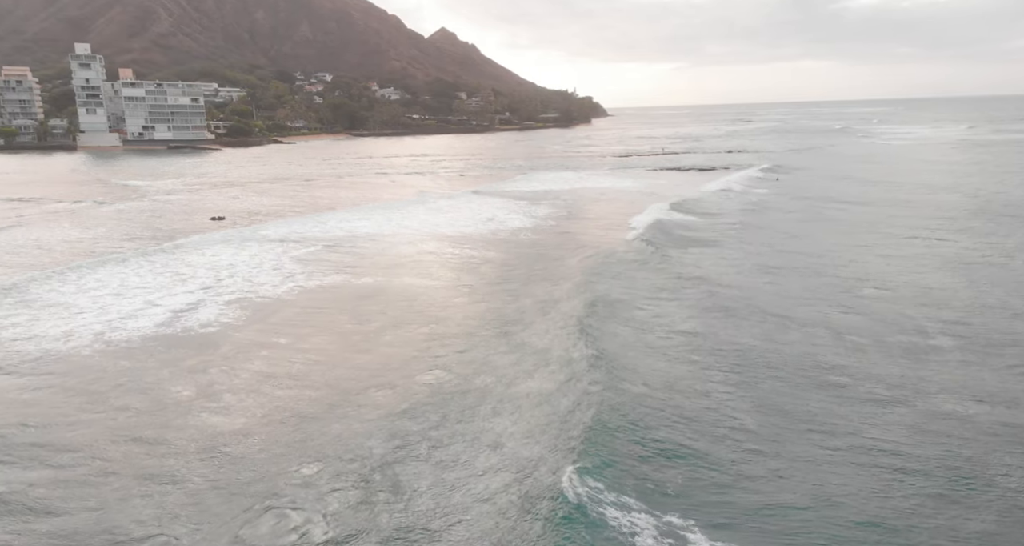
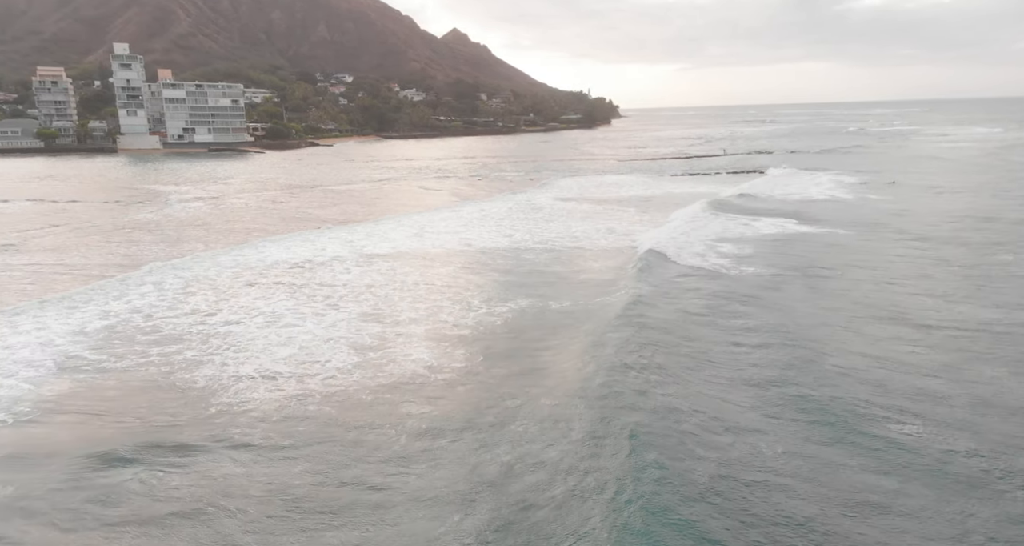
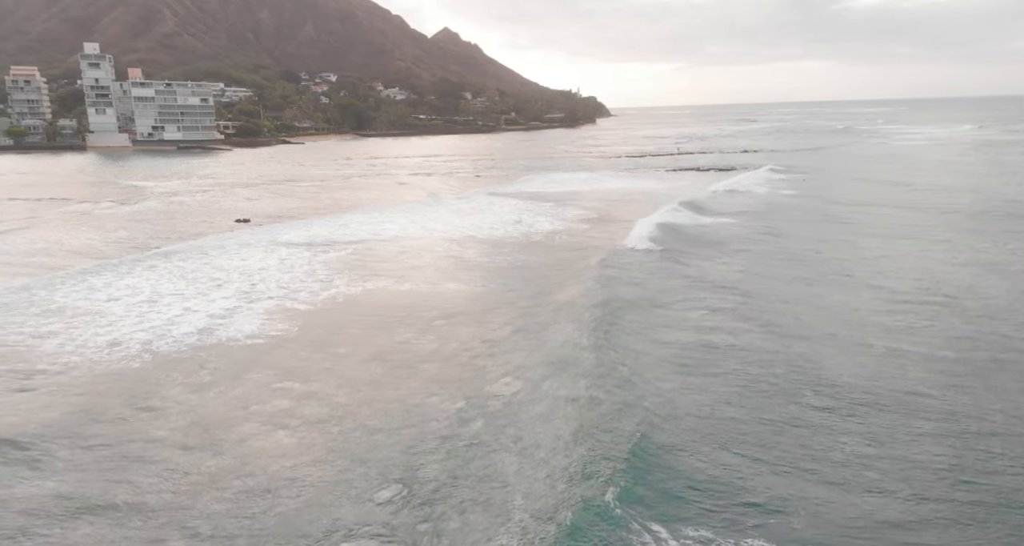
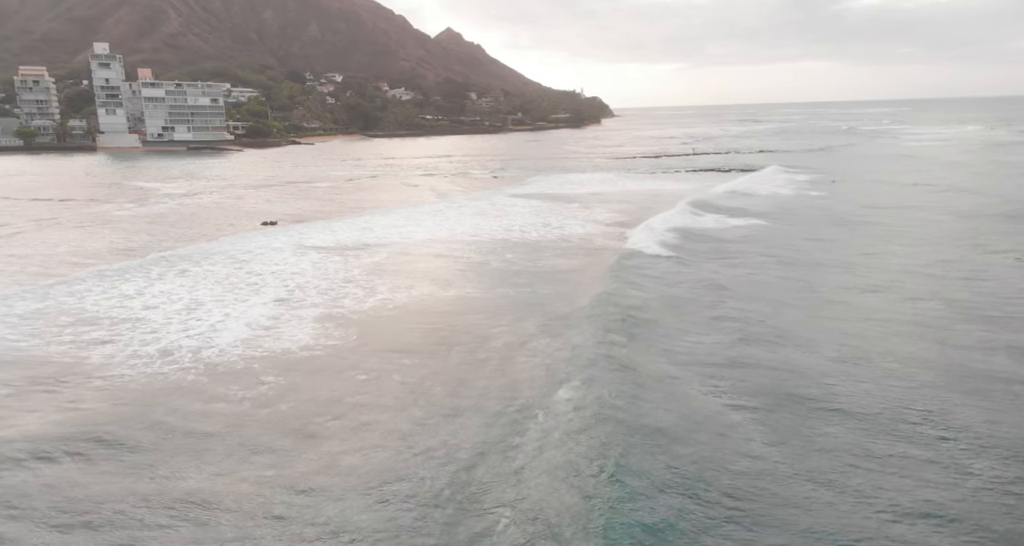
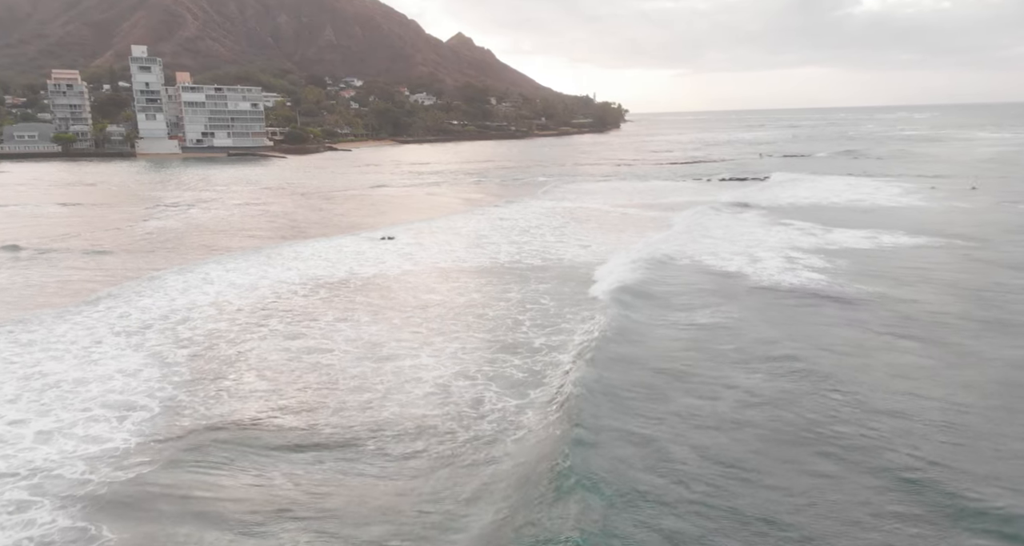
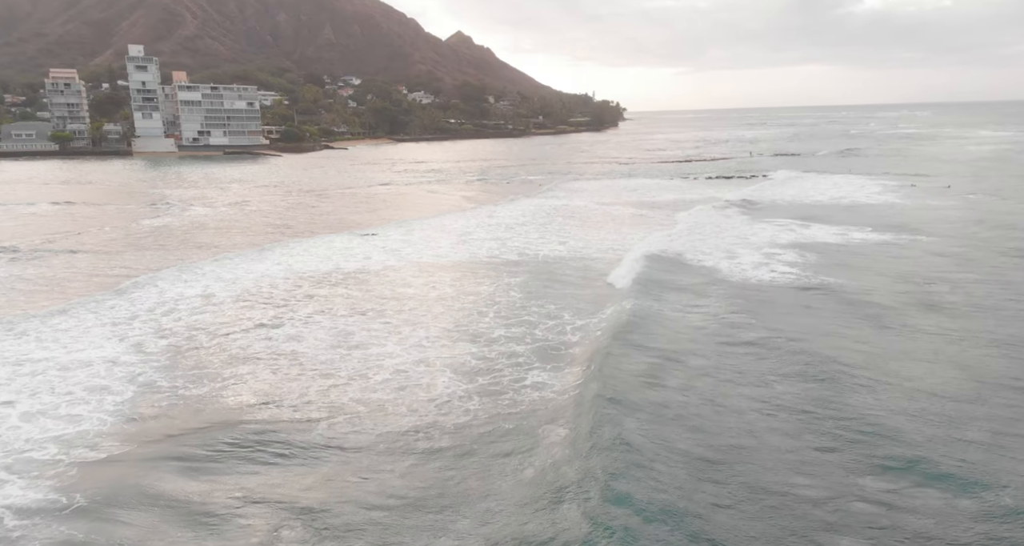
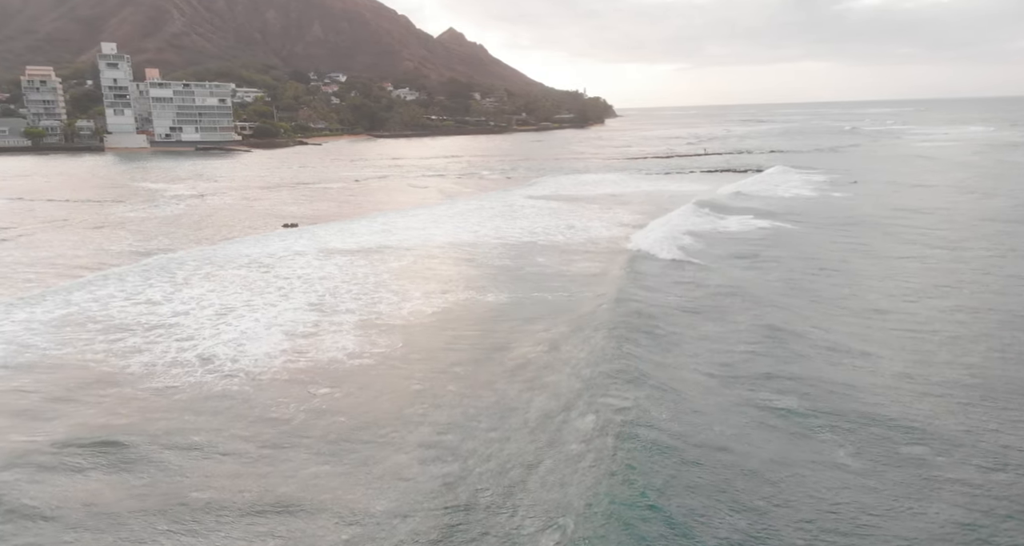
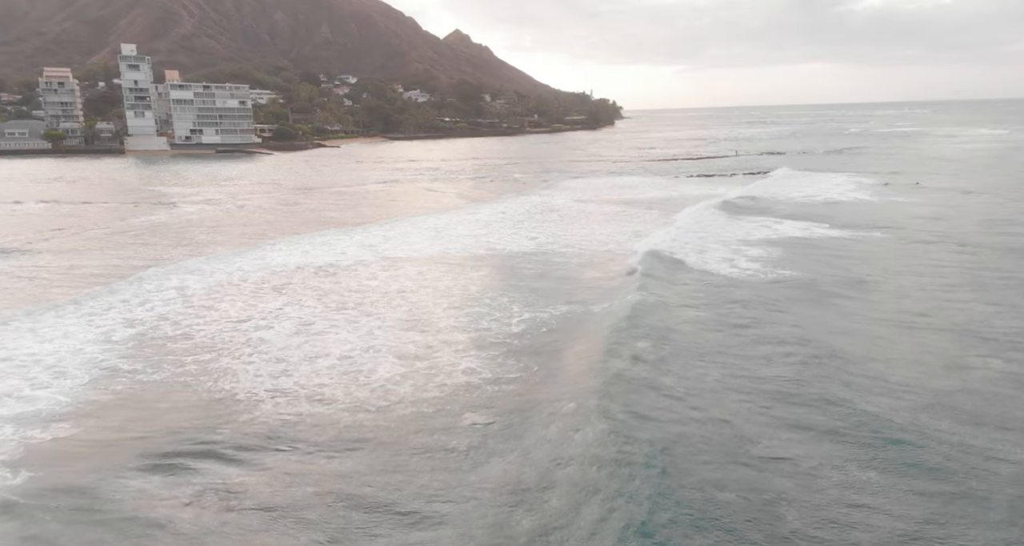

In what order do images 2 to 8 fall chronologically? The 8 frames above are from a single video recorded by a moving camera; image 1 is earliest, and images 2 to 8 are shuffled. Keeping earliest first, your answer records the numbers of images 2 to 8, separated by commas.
3, 4, 7, 2, 8, 6, 5
